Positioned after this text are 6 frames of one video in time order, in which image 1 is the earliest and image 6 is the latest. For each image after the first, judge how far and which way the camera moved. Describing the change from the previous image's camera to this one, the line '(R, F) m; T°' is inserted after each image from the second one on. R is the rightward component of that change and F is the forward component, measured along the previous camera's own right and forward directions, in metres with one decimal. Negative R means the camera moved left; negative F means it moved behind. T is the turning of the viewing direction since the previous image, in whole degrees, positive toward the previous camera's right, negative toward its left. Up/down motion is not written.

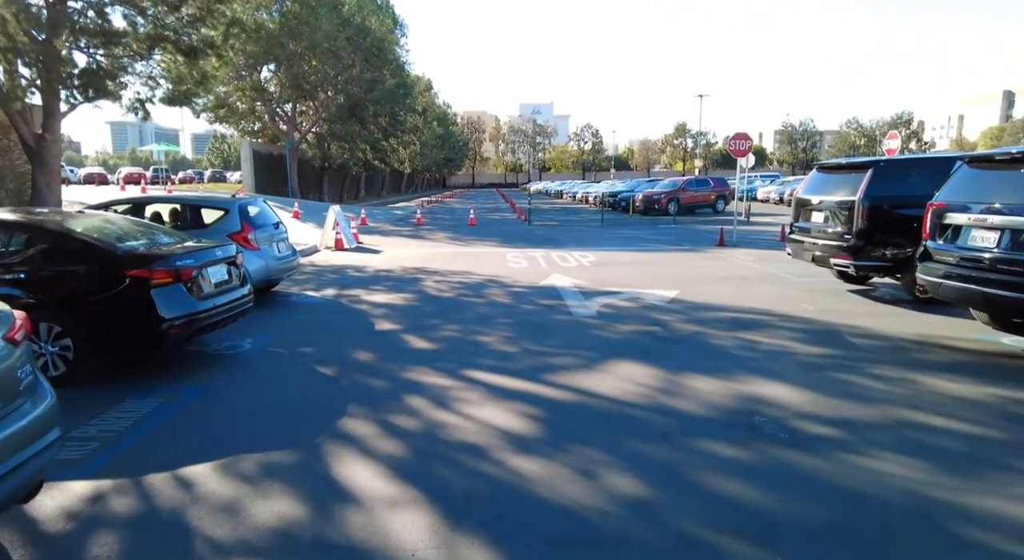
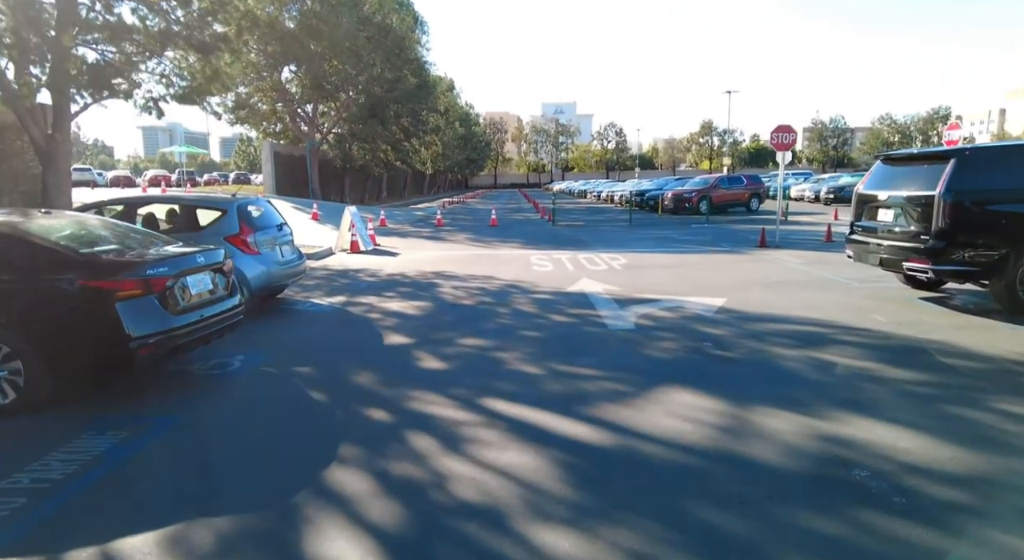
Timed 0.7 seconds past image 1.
(0.0, +1.0) m; -2°
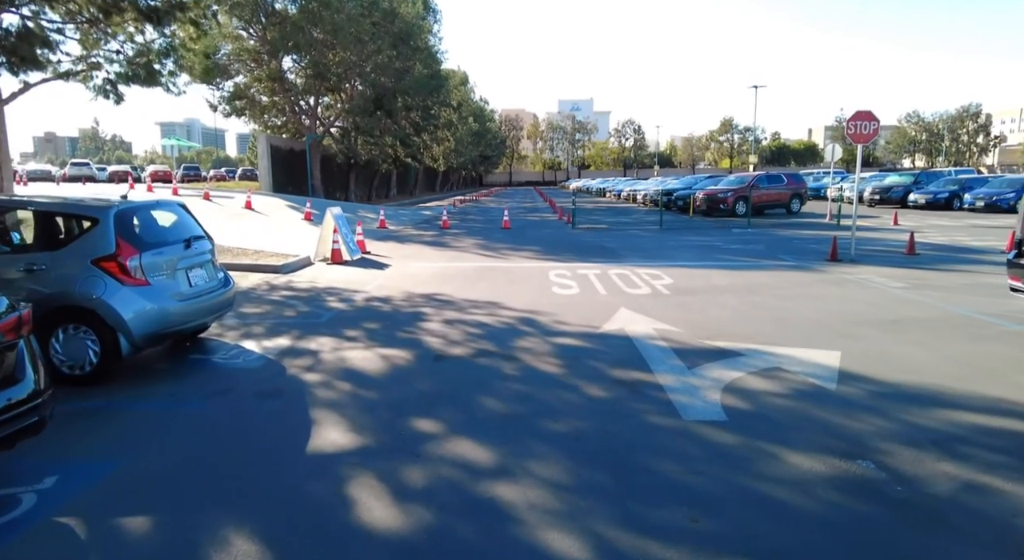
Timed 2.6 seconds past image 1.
(0.0, +2.8) m; -1°
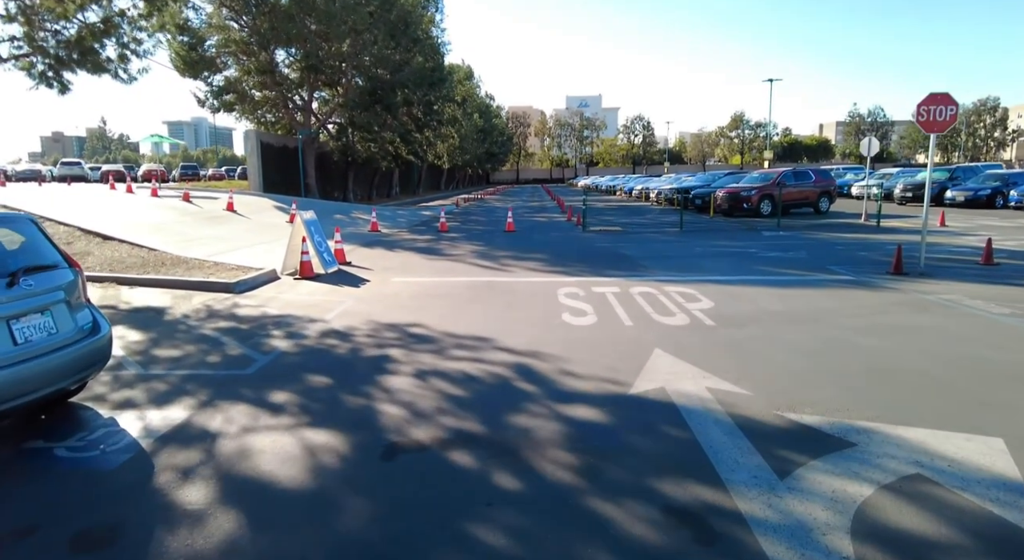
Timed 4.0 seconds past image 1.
(+0.1, +2.1) m; -1°
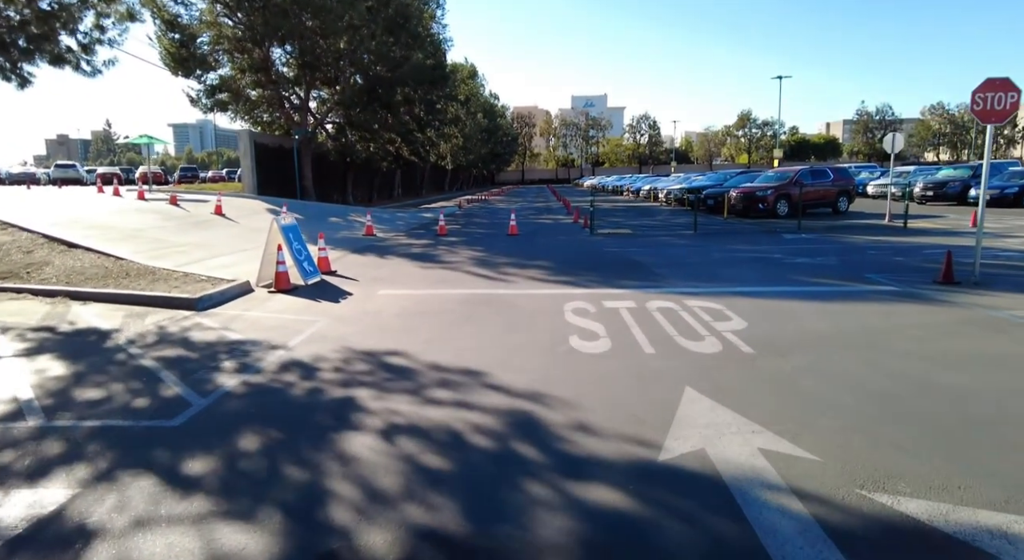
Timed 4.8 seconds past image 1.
(+0.1, +1.2) m; -1°
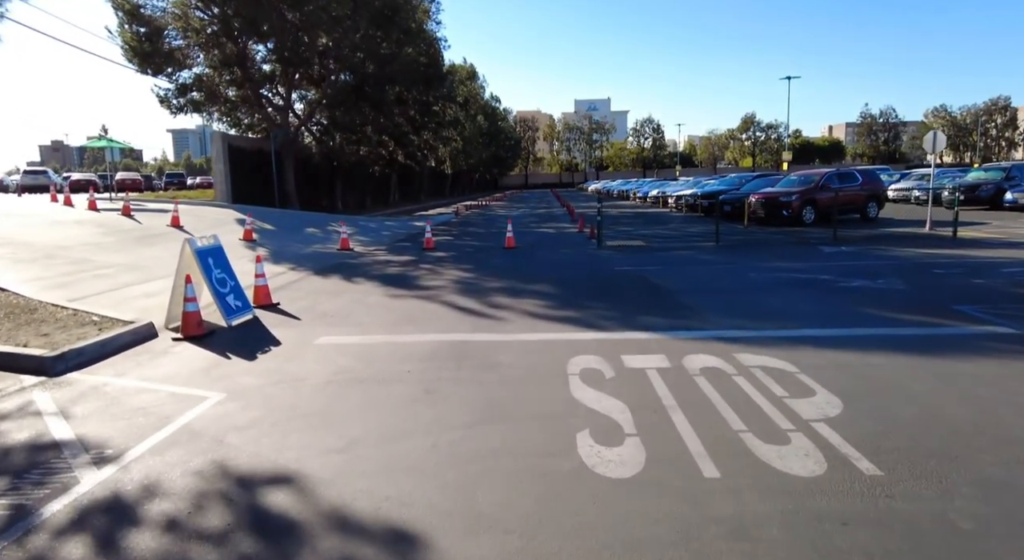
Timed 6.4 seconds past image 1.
(+0.2, +2.5) m; 0°
